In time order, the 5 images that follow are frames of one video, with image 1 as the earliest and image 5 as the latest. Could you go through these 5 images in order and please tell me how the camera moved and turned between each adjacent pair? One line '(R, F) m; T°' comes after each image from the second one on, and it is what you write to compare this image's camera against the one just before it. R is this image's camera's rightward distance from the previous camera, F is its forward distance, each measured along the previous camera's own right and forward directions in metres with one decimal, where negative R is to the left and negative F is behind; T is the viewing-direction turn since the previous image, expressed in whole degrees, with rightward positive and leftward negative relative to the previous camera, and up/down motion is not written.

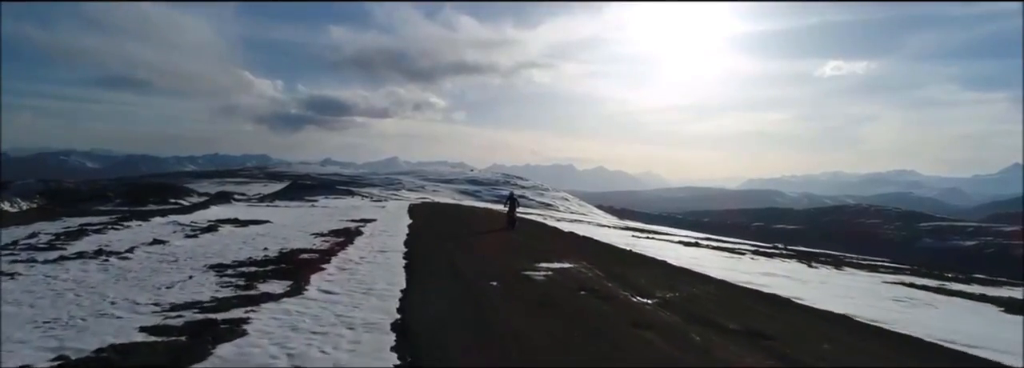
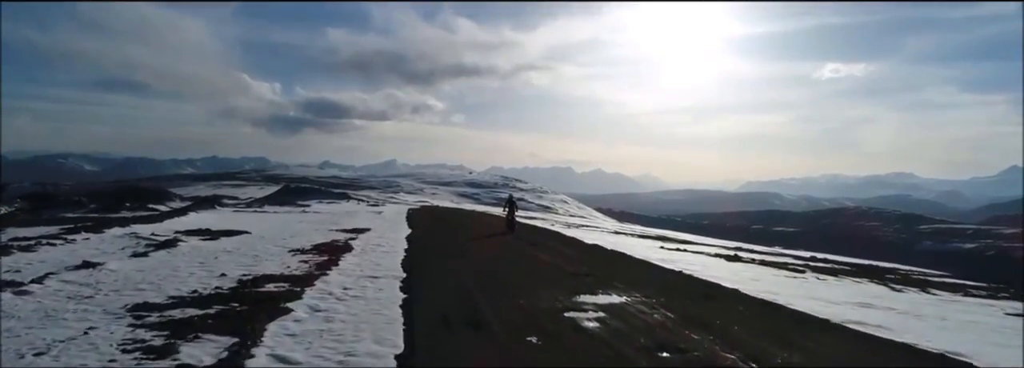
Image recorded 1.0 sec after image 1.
(-0.2, +1.4) m; 0°
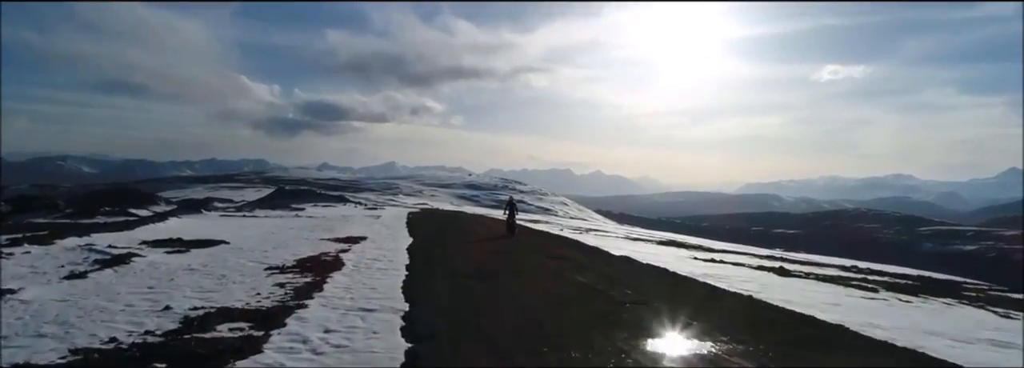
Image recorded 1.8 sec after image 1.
(-0.2, +1.2) m; 0°
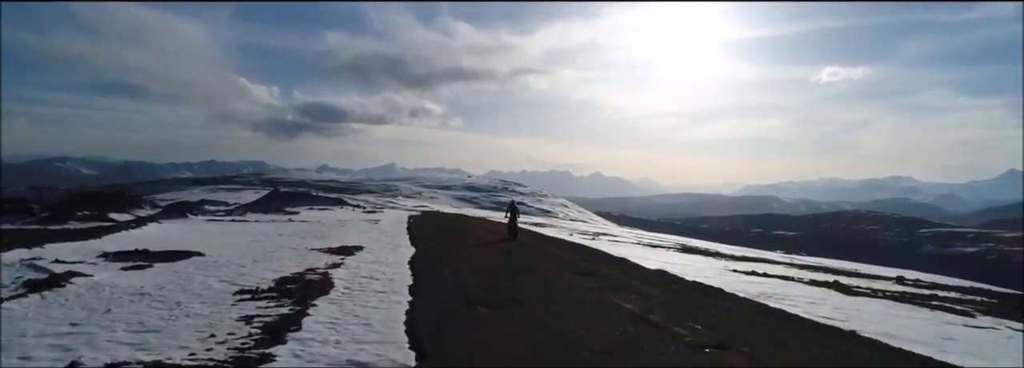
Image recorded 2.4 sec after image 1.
(-0.2, +1.1) m; 0°
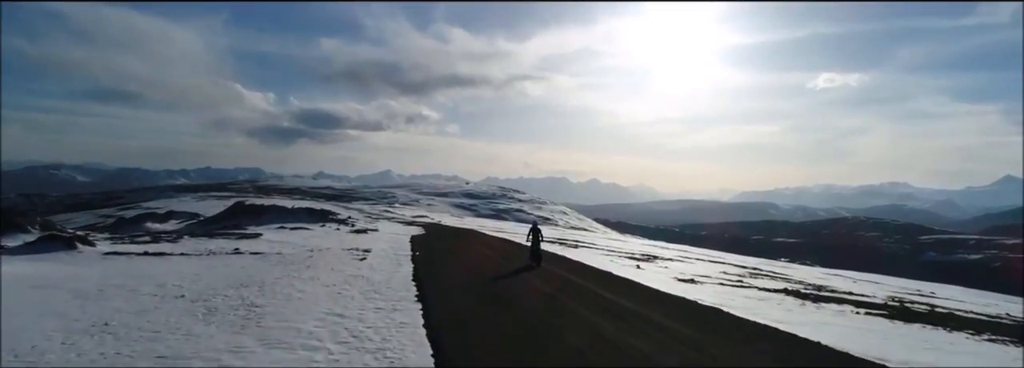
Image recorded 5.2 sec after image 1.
(-1.0, +5.2) m; 0°
